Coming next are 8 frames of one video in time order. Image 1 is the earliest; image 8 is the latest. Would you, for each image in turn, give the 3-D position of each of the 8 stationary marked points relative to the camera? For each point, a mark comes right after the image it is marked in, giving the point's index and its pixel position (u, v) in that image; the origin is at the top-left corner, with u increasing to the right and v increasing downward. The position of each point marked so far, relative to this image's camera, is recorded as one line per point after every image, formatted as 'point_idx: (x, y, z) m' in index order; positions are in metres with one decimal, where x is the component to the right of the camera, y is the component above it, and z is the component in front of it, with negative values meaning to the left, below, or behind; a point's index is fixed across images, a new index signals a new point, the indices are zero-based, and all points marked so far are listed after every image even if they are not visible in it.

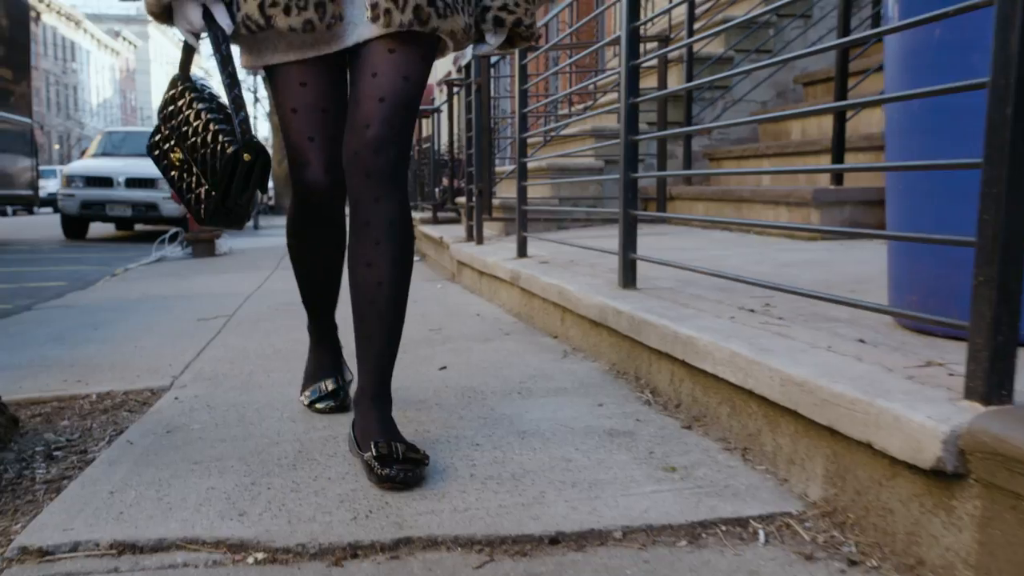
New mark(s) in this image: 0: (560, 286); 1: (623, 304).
0: (+0.2, 0.0, +3.1) m
1: (+0.3, 0.0, +2.6) m
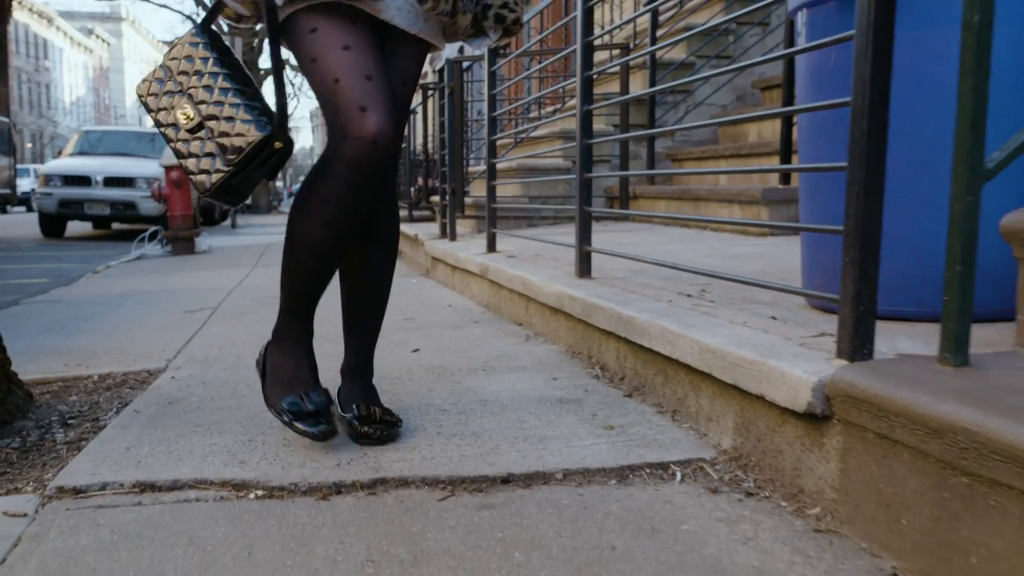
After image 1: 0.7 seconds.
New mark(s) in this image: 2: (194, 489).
0: (0.0, 0.0, +3.4) m
1: (+0.2, 0.0, +2.8) m
2: (-0.6, -0.4, +1.7) m
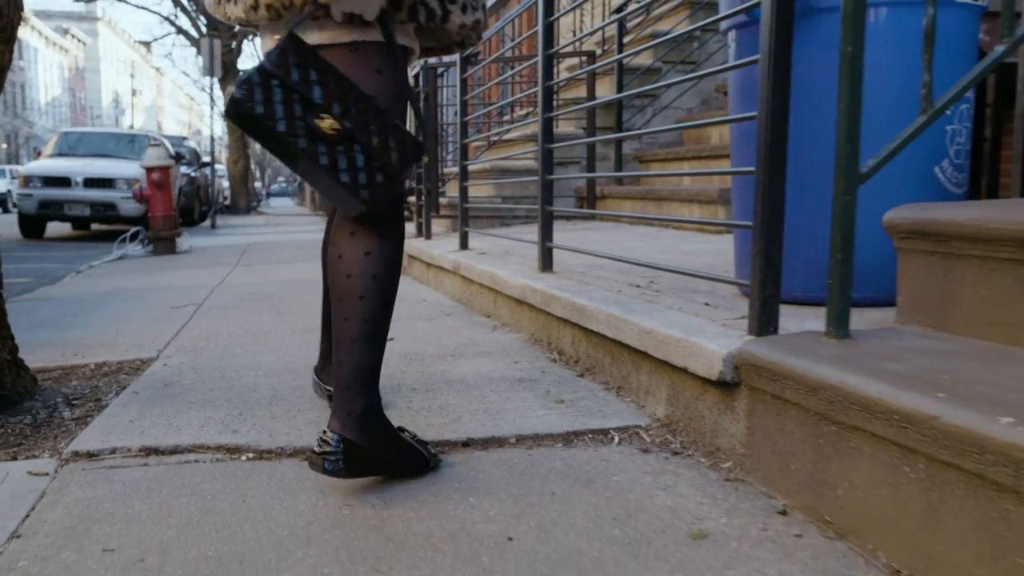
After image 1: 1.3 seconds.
0: (-0.1, +0.1, +3.7) m
1: (+0.1, 0.0, +3.1) m
2: (-0.6, -0.3, +1.9) m
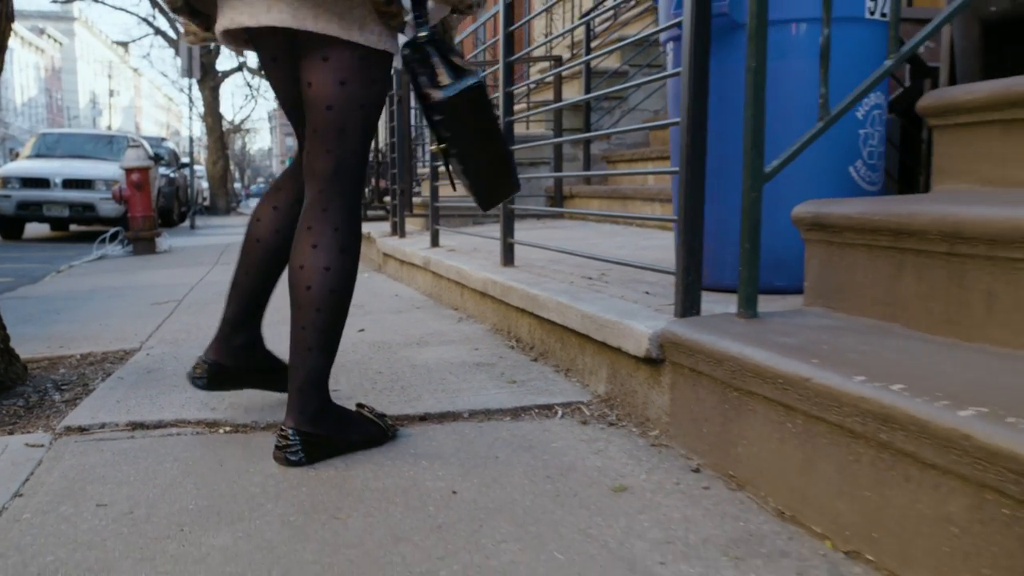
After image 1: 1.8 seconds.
0: (-0.2, +0.1, +3.9) m
1: (0.0, 0.0, +3.3) m
2: (-0.8, -0.3, +2.1) m
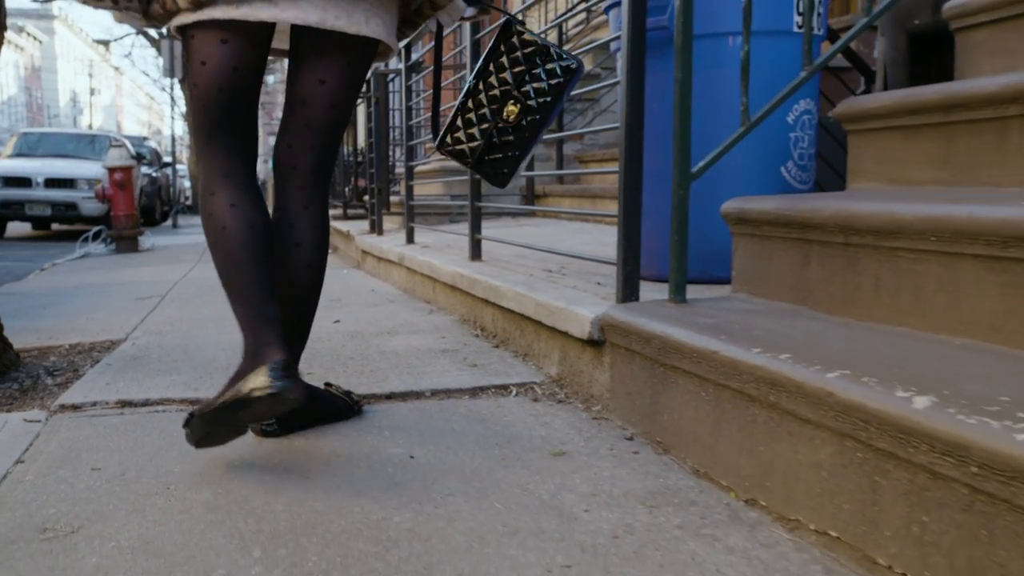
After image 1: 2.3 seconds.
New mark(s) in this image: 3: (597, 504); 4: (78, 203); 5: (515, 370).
0: (-0.4, +0.1, +4.1) m
1: (-0.2, +0.1, +3.5) m
2: (-0.9, -0.3, +2.3) m
3: (+0.1, -0.4, +1.6) m
4: (-5.2, +1.0, +11.3) m
5: (0.0, -0.2, +2.6) m
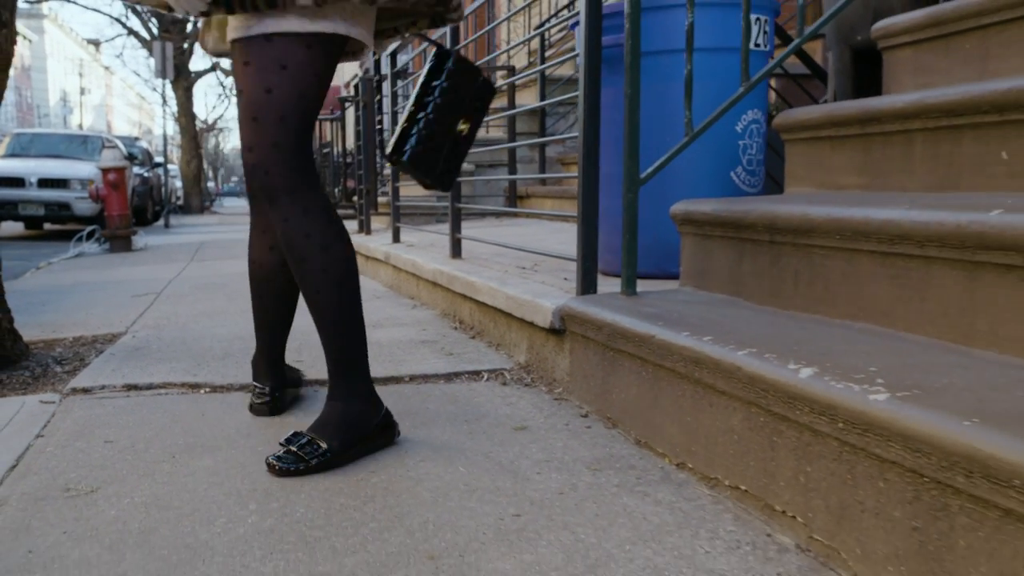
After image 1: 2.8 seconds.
0: (-0.5, +0.1, +4.3) m
1: (-0.3, +0.1, +3.8) m
2: (-0.9, -0.3, +2.5) m
3: (+0.1, -0.3, +1.8) m
4: (-5.3, +1.0, +11.4) m
5: (-0.1, -0.2, +2.9) m
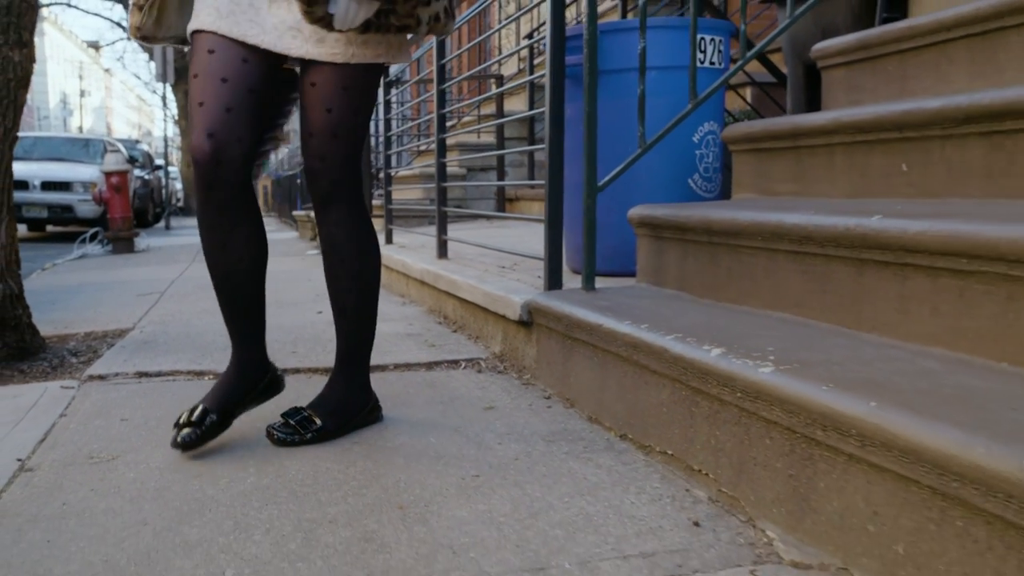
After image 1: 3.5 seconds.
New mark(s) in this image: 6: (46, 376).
0: (-0.5, +0.1, +4.6) m
1: (-0.3, +0.1, +4.0) m
2: (-1.0, -0.3, +2.8) m
3: (0.0, -0.3, +2.1) m
4: (-5.4, +1.0, +11.7) m
5: (-0.2, -0.2, +3.1) m
6: (-1.5, -0.3, +2.9) m
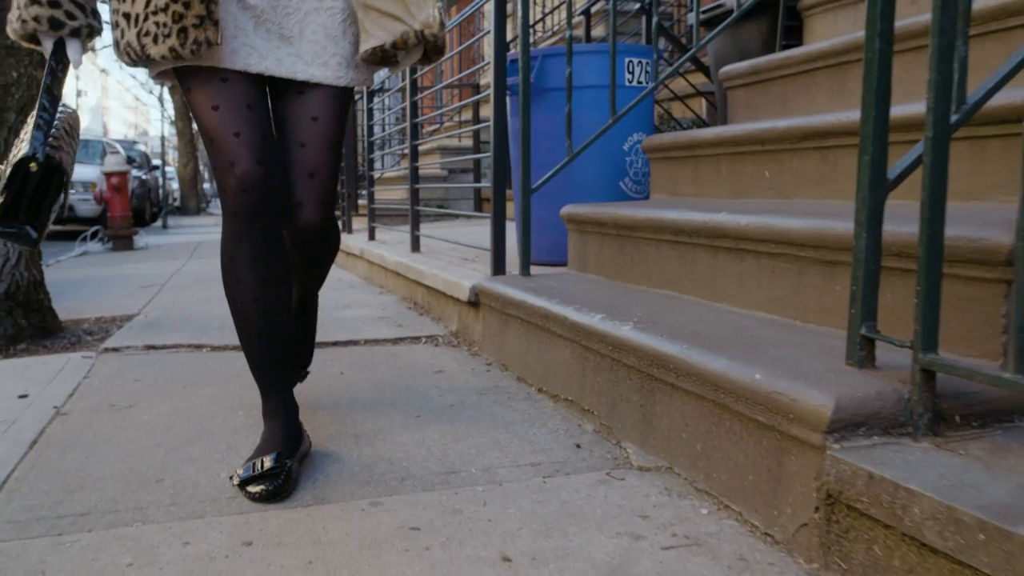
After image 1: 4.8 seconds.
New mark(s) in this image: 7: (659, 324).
0: (-0.7, +0.2, +5.1) m
1: (-0.5, +0.1, +4.6) m
2: (-1.2, -0.2, +3.3) m
3: (-0.2, -0.3, +2.6) m
4: (-5.6, +1.1, +12.2) m
5: (-0.3, -0.2, +3.6) m
6: (-1.6, -0.2, +3.5) m
7: (+0.3, -0.1, +2.1) m
